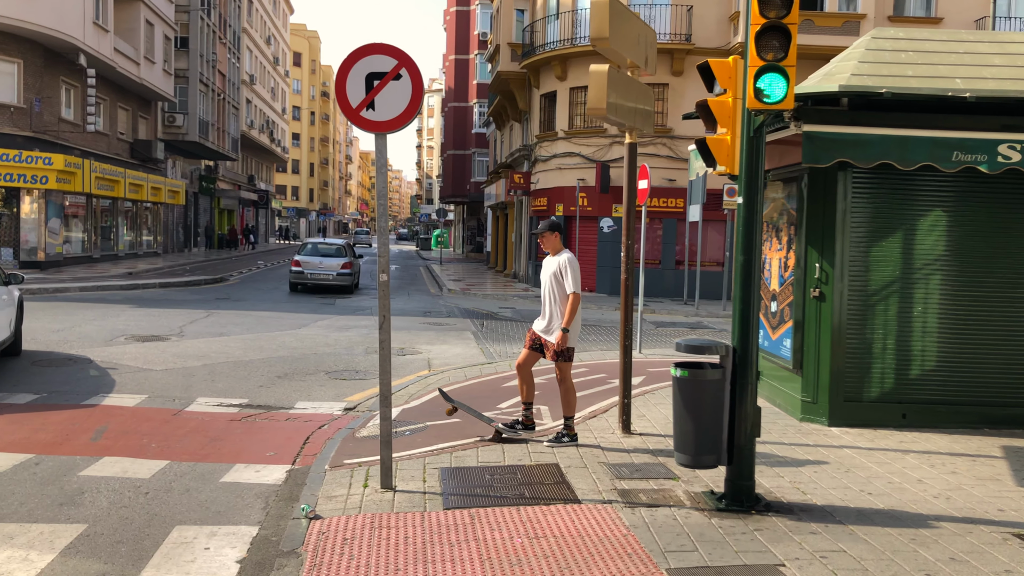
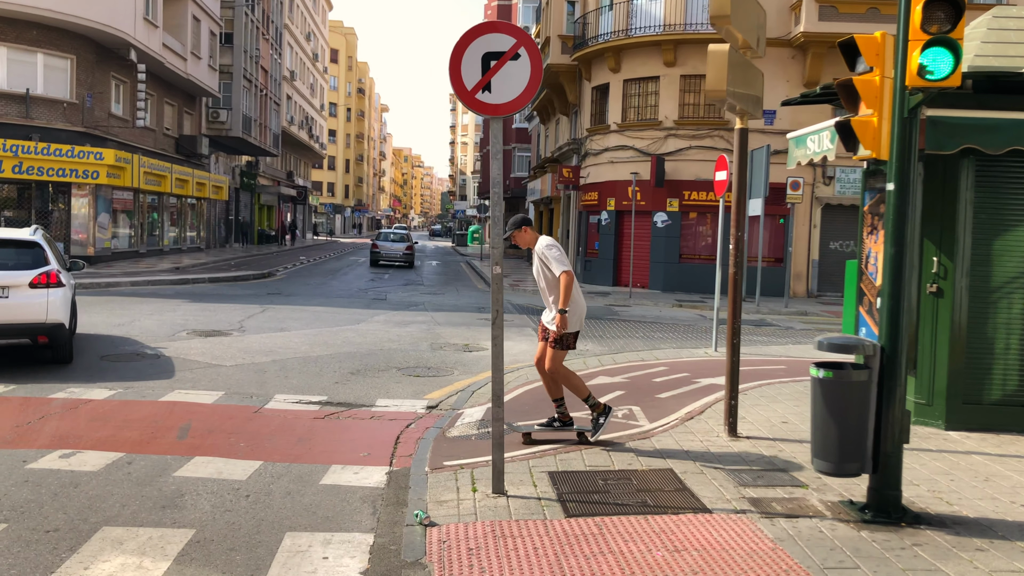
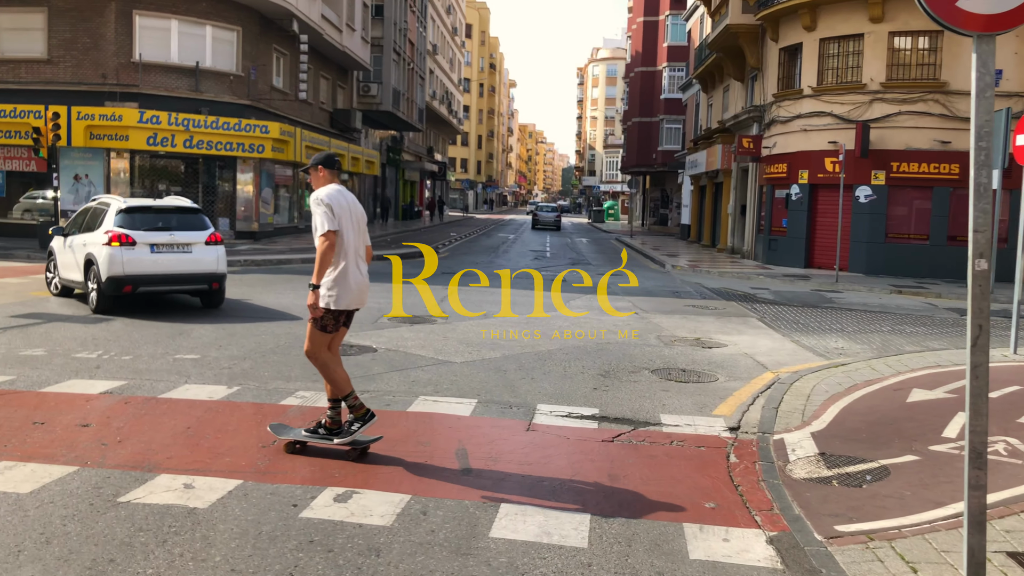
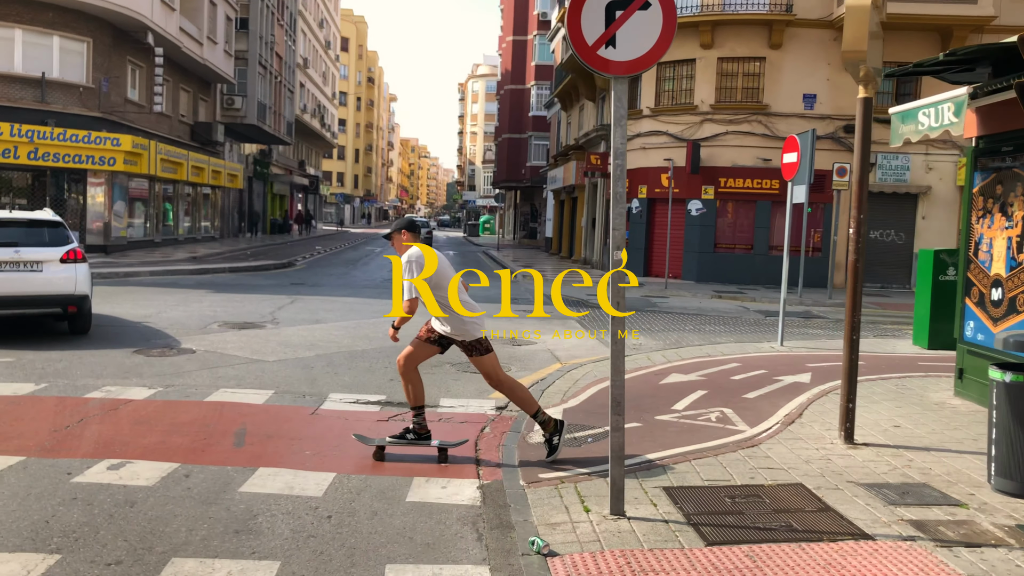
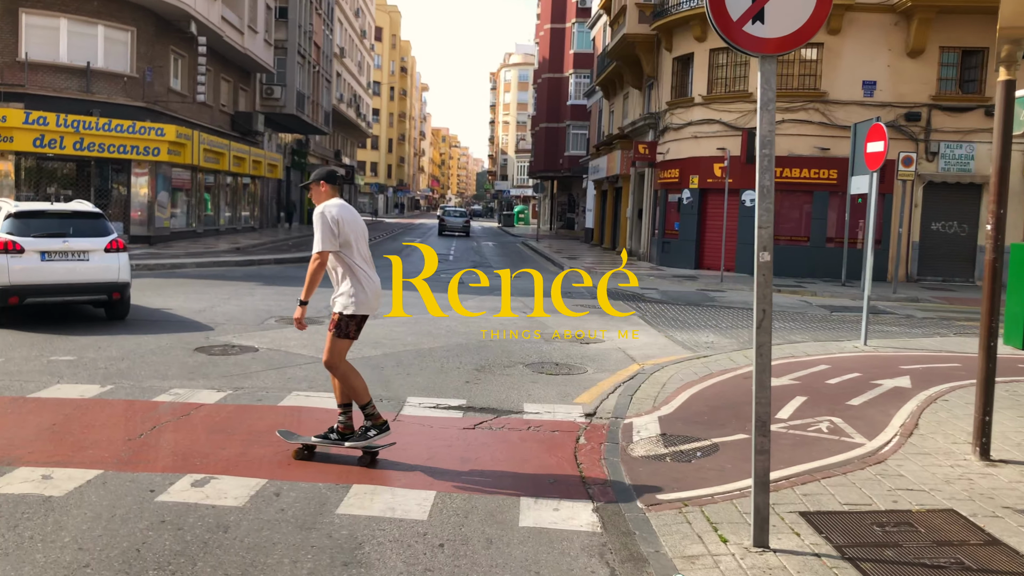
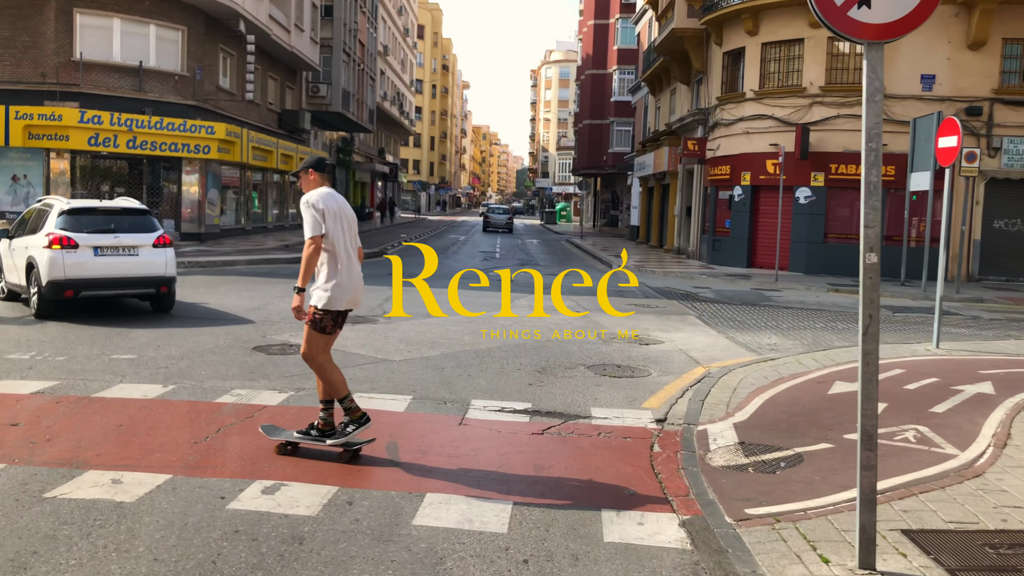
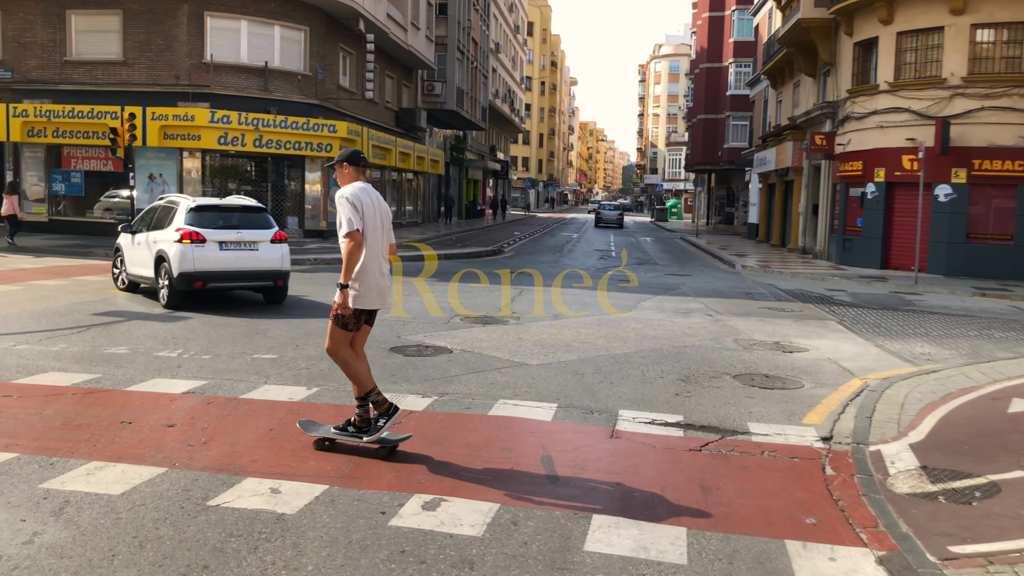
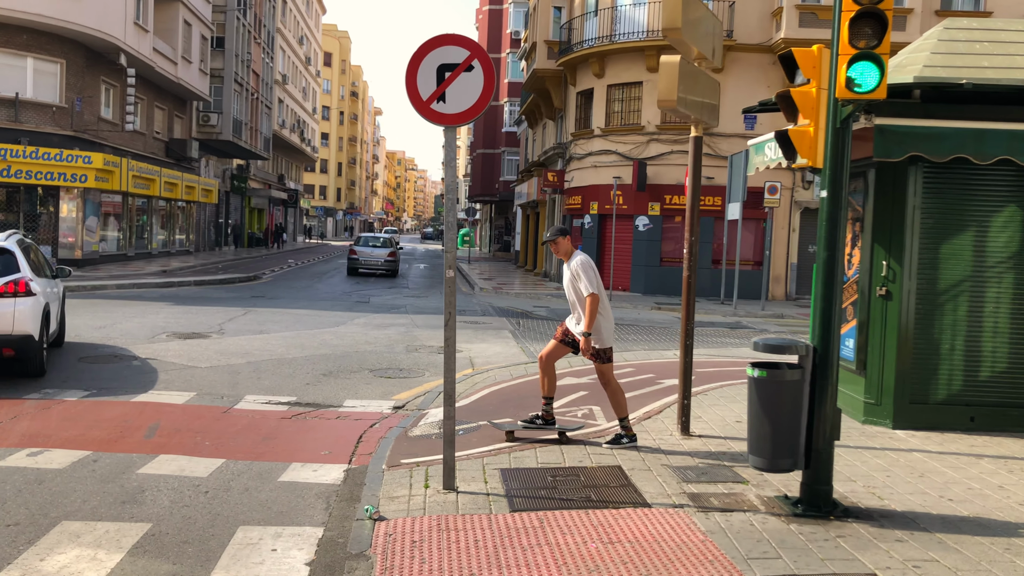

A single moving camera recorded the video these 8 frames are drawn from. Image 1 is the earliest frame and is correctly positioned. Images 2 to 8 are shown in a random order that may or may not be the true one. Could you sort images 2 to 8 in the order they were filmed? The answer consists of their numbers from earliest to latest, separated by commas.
8, 2, 4, 5, 6, 3, 7
